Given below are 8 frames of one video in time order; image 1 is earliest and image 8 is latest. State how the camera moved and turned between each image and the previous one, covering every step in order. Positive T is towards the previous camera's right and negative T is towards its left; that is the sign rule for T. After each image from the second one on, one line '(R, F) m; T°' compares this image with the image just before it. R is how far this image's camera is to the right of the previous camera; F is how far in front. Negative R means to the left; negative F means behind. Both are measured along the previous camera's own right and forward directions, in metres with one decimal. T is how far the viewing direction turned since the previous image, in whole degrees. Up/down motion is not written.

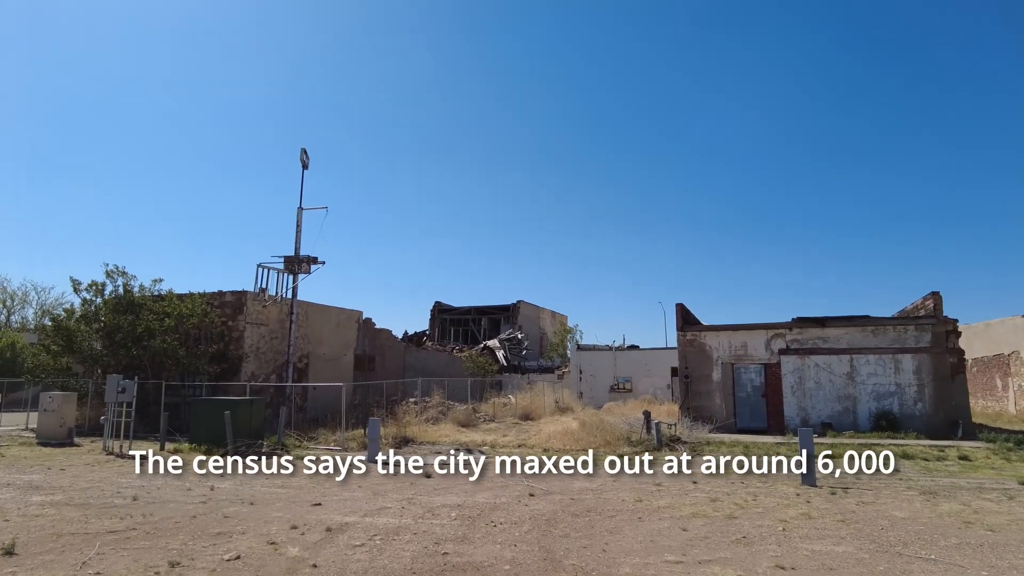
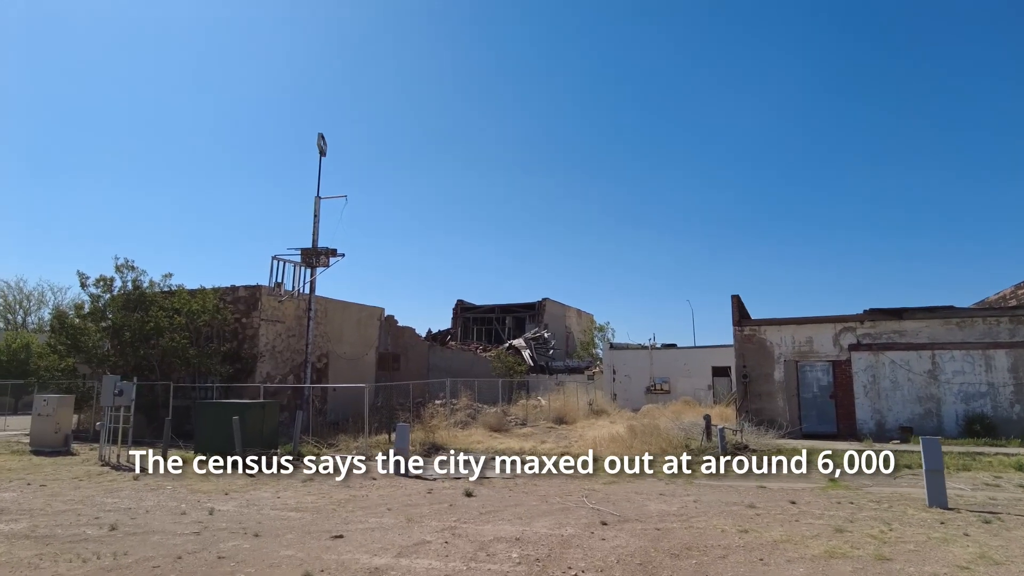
(-0.6, +1.9) m; -2°
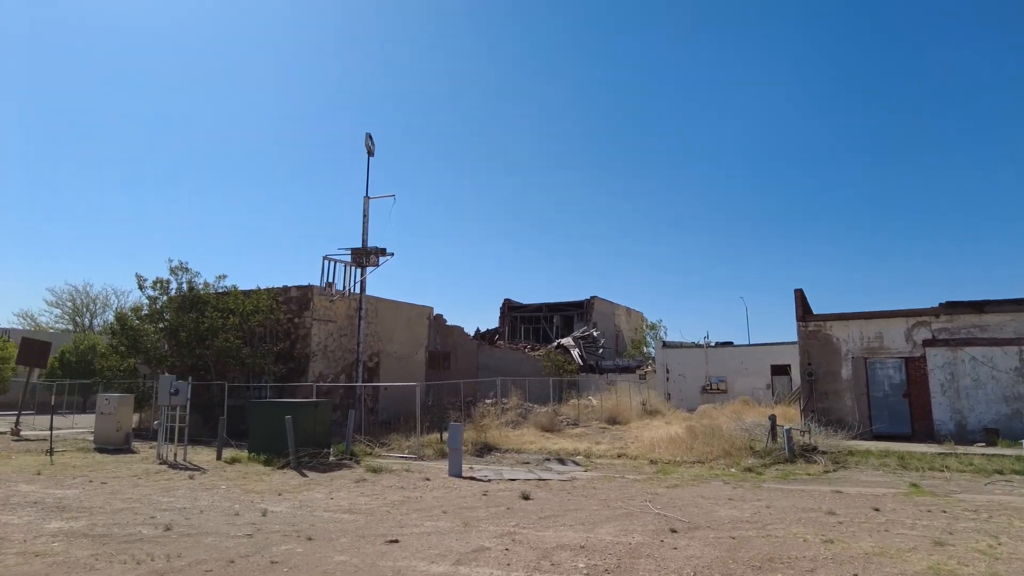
(-0.2, +0.4) m; -4°
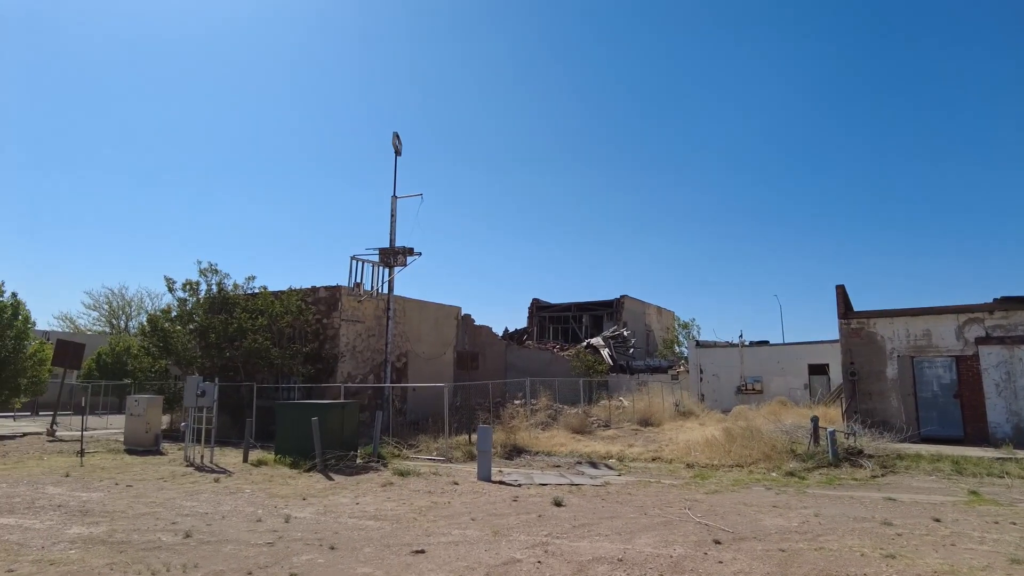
(0.0, +0.4) m; -3°
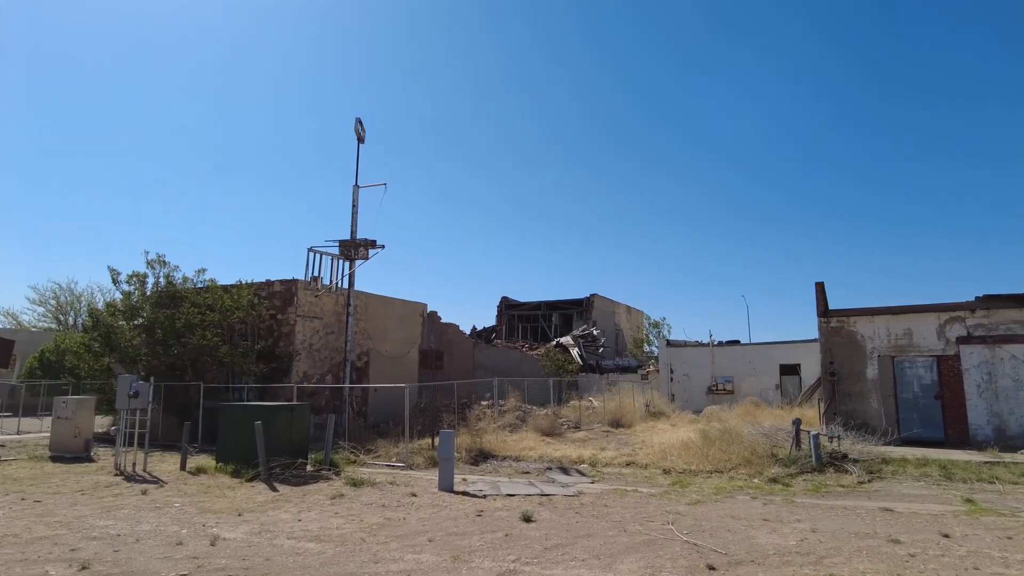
(0.0, +1.0) m; +3°
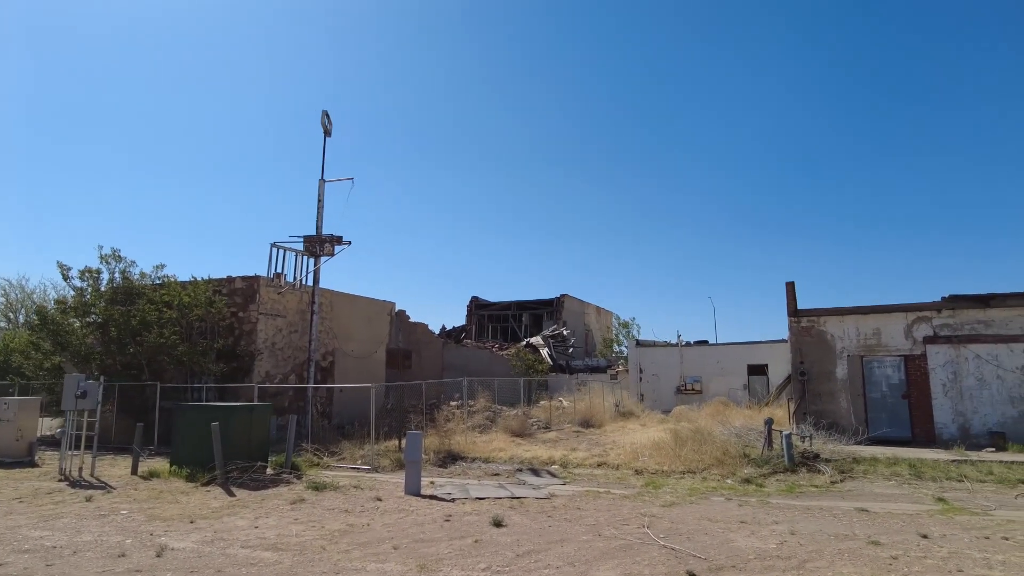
(0.0, +0.4) m; +3°
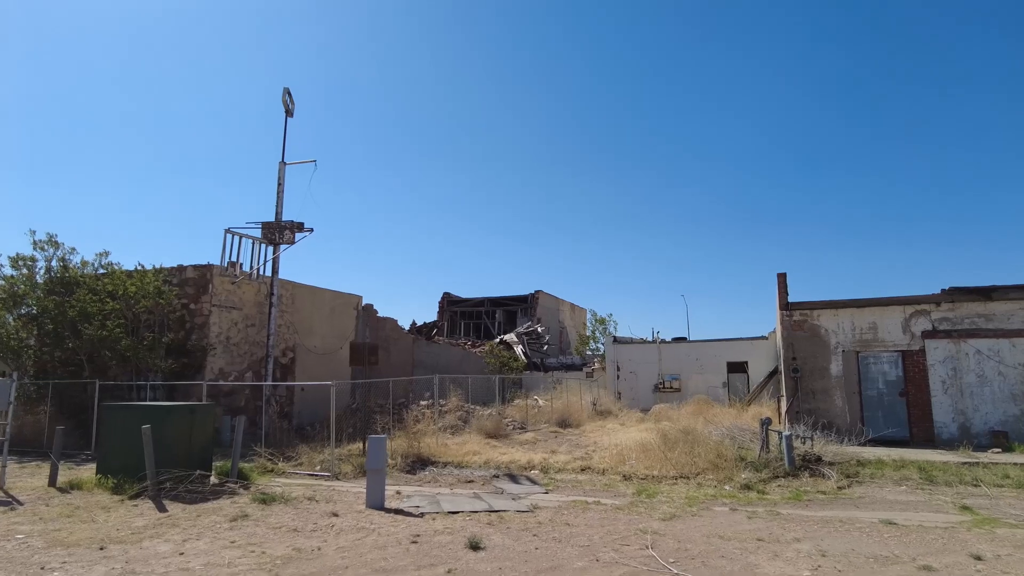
(-0.1, +1.3) m; +3°
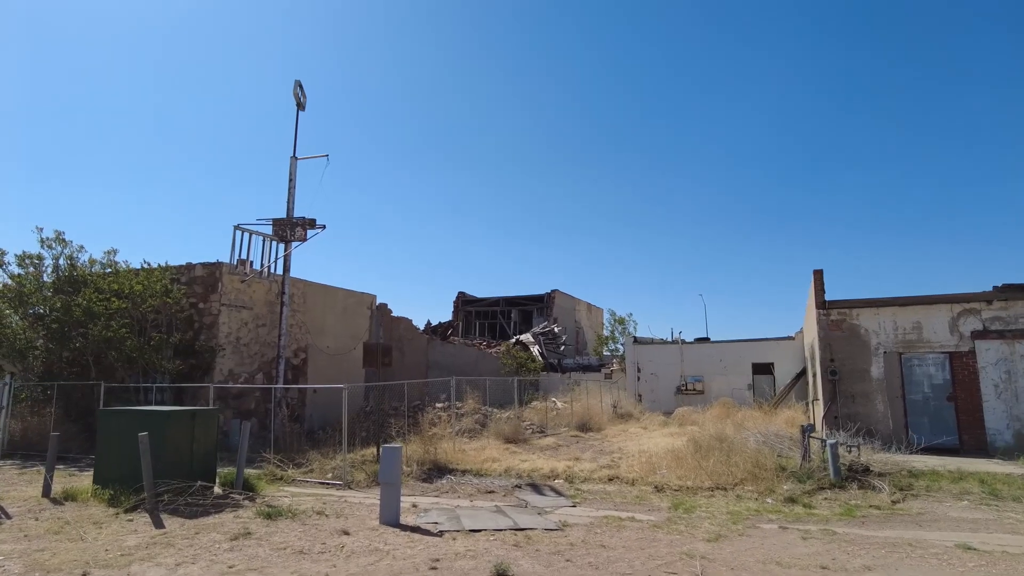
(-0.2, +0.8) m; -1°
